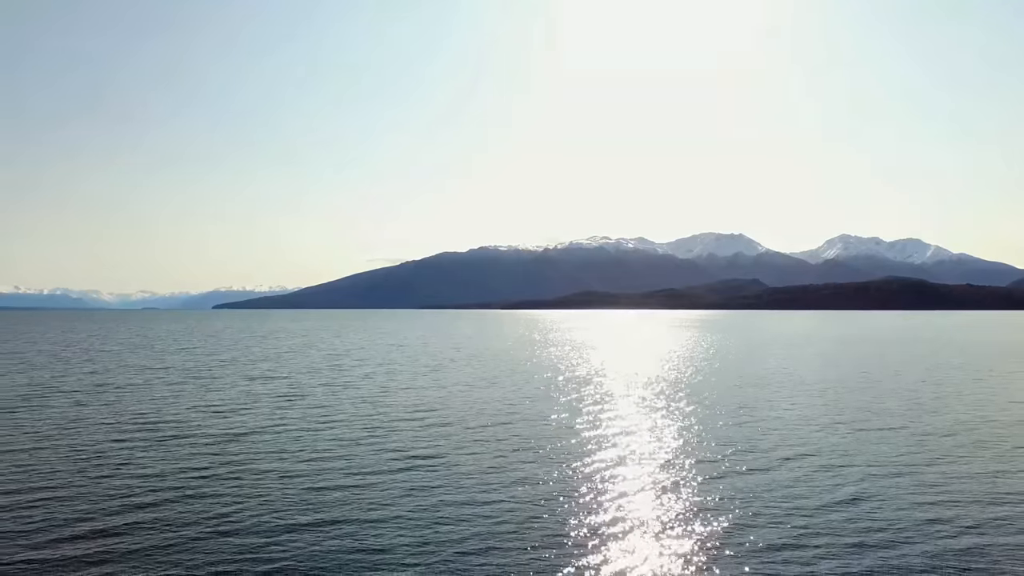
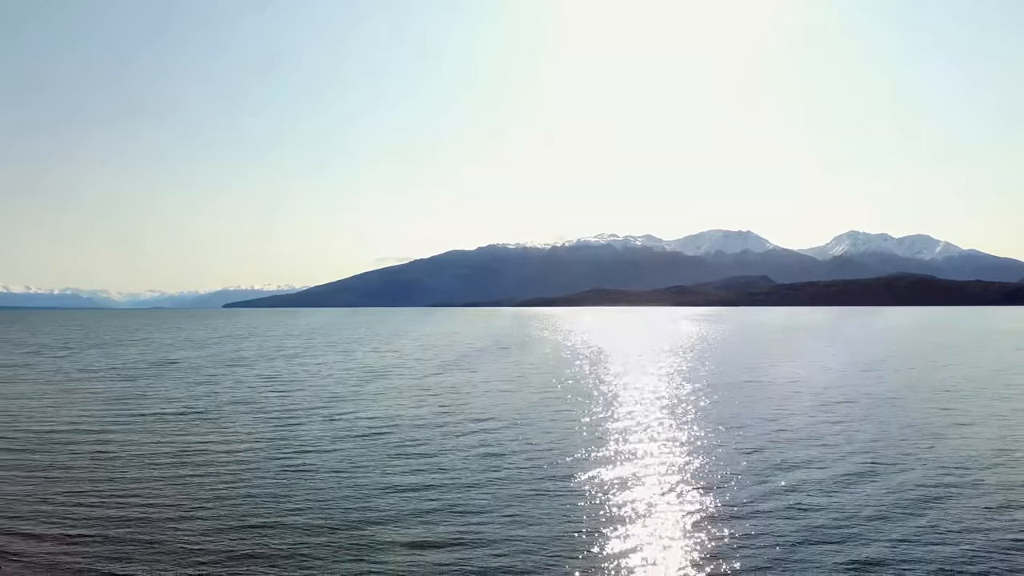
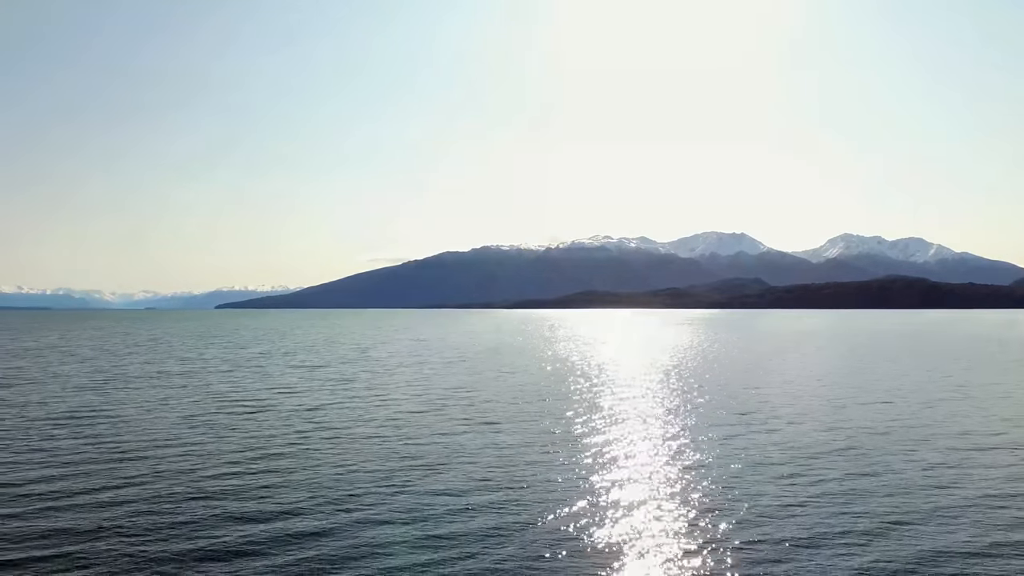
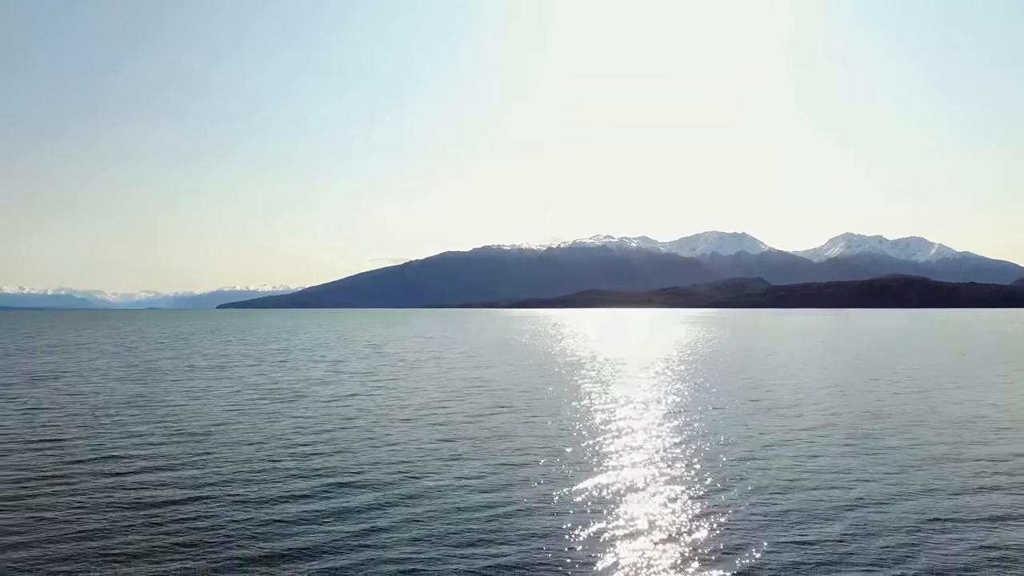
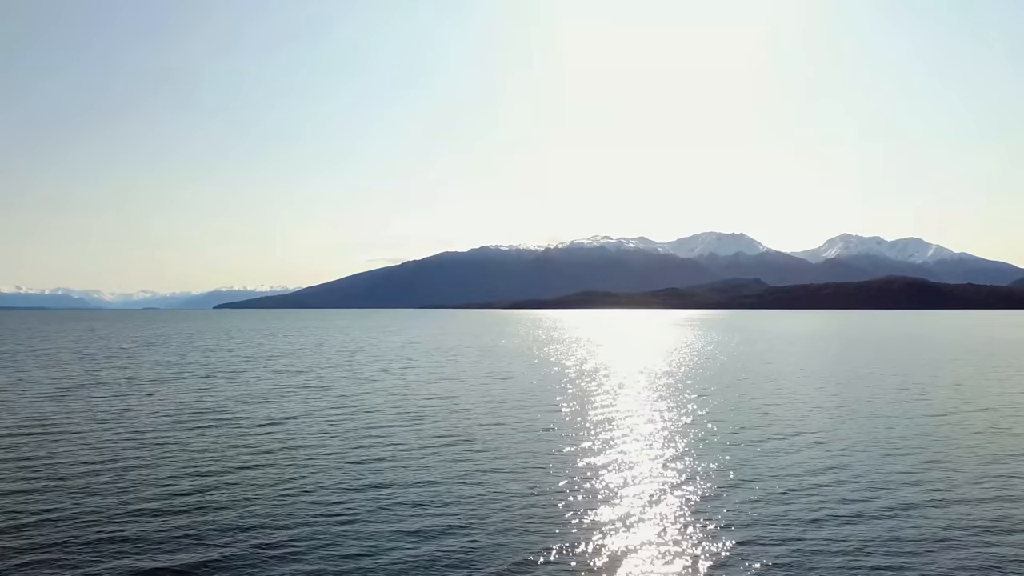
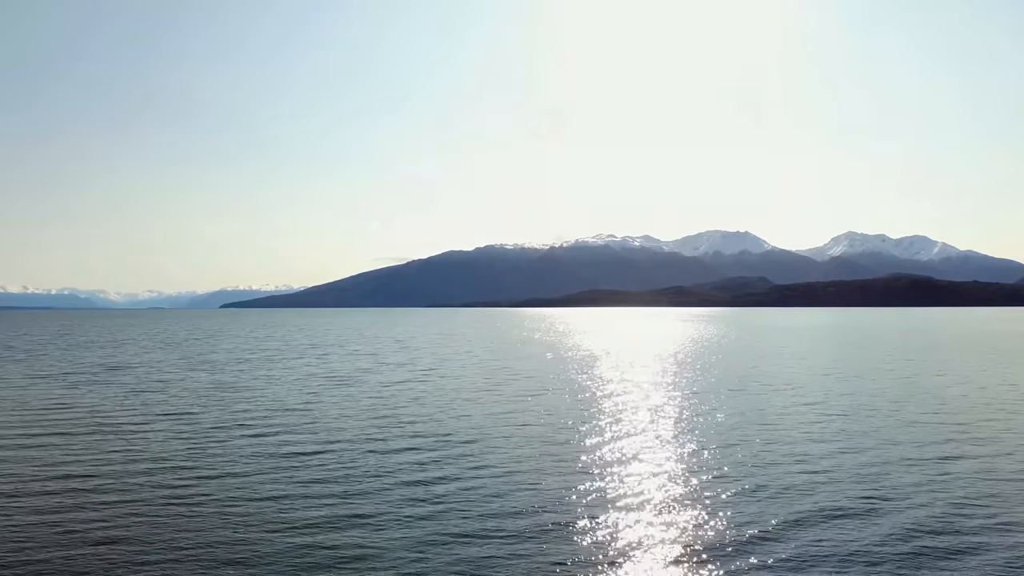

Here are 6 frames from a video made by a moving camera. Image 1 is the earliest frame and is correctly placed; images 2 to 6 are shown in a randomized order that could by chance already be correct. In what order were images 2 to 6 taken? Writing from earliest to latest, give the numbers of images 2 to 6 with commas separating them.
5, 3, 4, 6, 2
